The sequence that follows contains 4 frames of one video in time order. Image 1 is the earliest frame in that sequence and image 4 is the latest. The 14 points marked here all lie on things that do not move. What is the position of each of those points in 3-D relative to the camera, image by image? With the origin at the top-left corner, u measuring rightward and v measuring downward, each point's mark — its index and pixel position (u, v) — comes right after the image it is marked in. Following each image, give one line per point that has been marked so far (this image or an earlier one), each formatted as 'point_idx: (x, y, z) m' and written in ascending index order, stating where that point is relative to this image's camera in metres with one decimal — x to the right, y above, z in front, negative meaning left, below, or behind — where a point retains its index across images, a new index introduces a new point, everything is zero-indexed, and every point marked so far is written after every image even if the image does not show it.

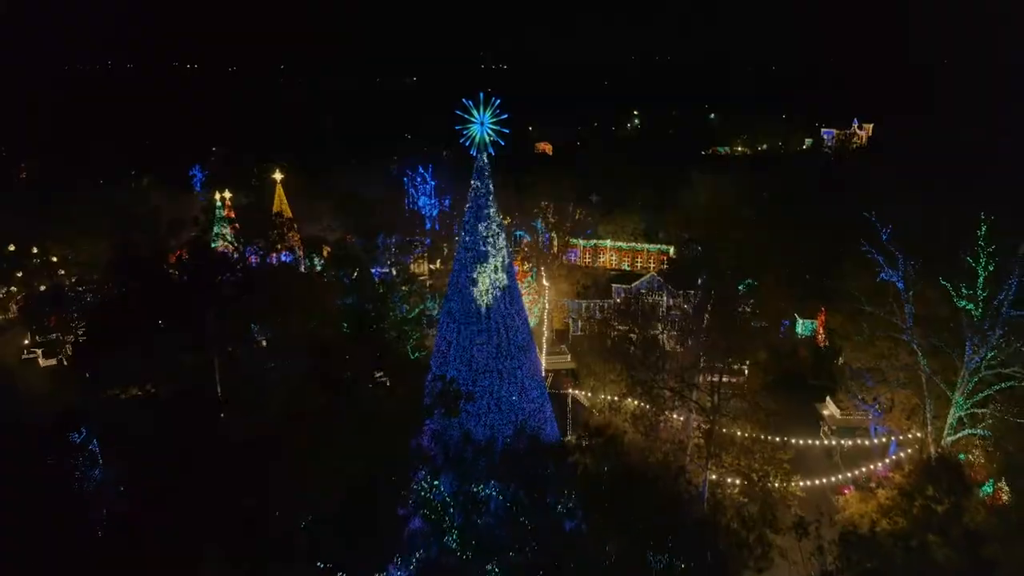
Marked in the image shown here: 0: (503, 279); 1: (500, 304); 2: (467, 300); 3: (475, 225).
0: (-0.1, +0.1, +7.1) m
1: (-0.1, -0.1, +7.1) m
2: (-0.4, -0.1, +7.1) m
3: (-0.3, +0.6, +7.1) m
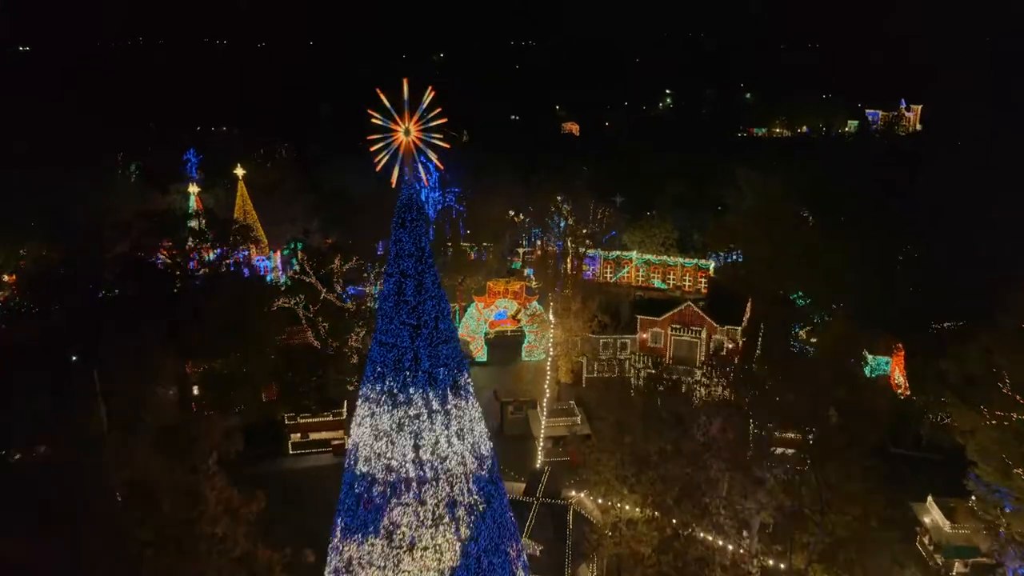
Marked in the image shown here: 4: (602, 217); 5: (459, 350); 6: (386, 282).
0: (-0.4, -0.6, +4.3) m
1: (-0.4, -0.8, +4.2) m
2: (-0.7, -0.7, +4.2) m
3: (-0.6, 0.0, +4.2) m
4: (+2.0, +1.6, +18.0) m
5: (-0.3, -0.3, +4.4) m
6: (-0.6, 0.0, +4.3) m
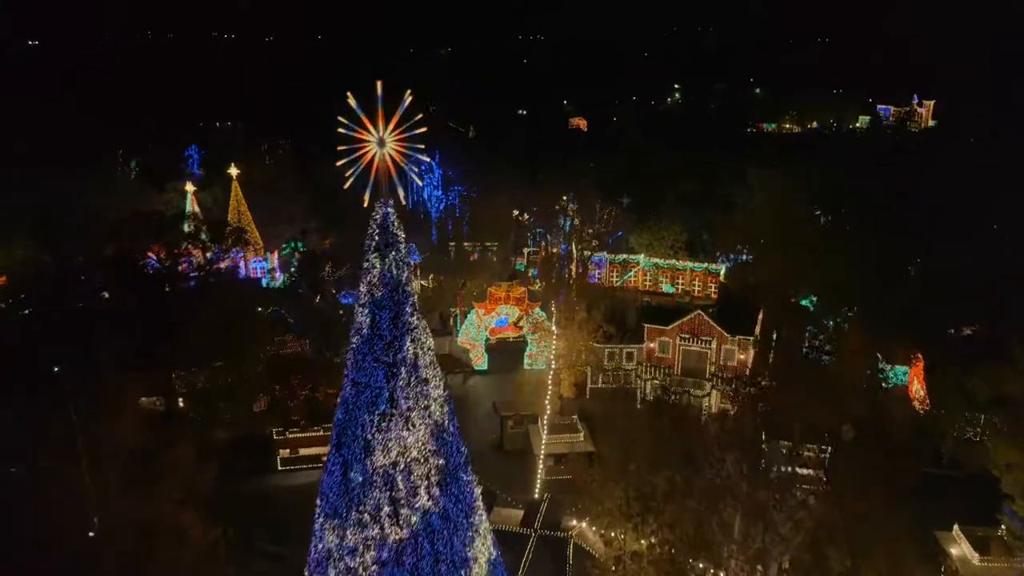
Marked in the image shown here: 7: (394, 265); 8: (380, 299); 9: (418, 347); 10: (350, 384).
0: (-0.4, -0.7, +3.8) m
1: (-0.4, -0.9, +3.7) m
2: (-0.7, -0.9, +3.8) m
3: (-0.6, -0.2, +3.7) m
4: (+2.0, +1.5, +17.5) m
5: (-0.3, -0.5, +3.9) m
6: (-0.7, -0.1, +3.8) m
7: (-0.5, +0.1, +3.7) m
8: (-0.6, -0.1, +3.7) m
9: (-0.4, -0.3, +3.8) m
10: (-0.7, -0.4, +3.8) m
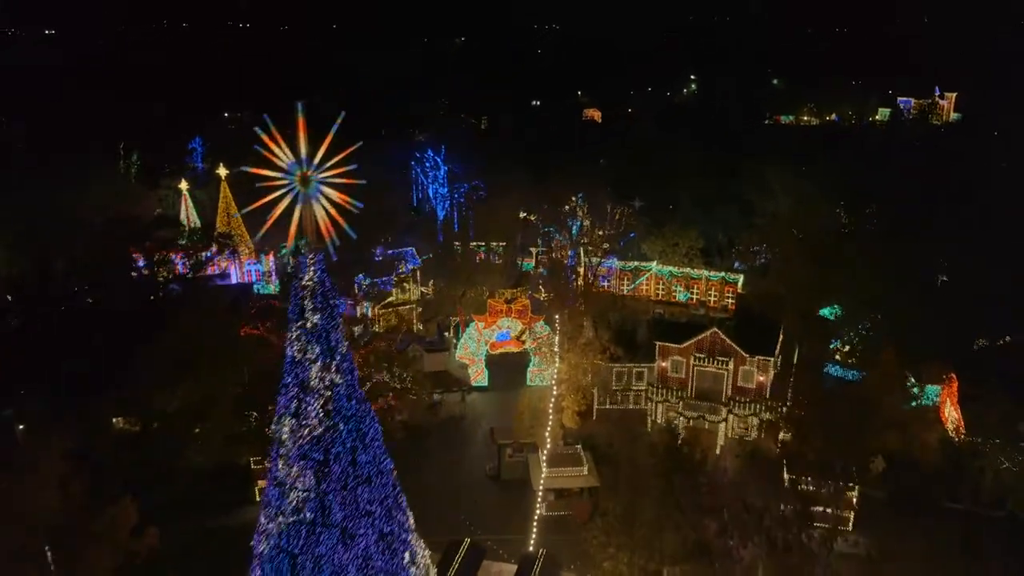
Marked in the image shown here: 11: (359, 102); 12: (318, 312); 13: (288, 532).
0: (-0.5, -1.0, +3.0) m
1: (-0.6, -1.2, +3.0) m
2: (-0.9, -1.1, +3.0) m
3: (-0.7, -0.4, +3.0) m
4: (+2.2, +1.4, +16.6) m
5: (-0.4, -0.7, +3.1) m
6: (-0.8, -0.4, +3.0) m
7: (-0.7, -0.2, +3.0) m
8: (-0.7, -0.3, +2.9) m
9: (-0.6, -0.5, +3.0) m
10: (-0.9, -0.7, +3.0) m
11: (-2.9, +3.6, +15.8) m
12: (-0.7, 0.0, +3.0) m
13: (-0.8, -0.8, +3.0) m
